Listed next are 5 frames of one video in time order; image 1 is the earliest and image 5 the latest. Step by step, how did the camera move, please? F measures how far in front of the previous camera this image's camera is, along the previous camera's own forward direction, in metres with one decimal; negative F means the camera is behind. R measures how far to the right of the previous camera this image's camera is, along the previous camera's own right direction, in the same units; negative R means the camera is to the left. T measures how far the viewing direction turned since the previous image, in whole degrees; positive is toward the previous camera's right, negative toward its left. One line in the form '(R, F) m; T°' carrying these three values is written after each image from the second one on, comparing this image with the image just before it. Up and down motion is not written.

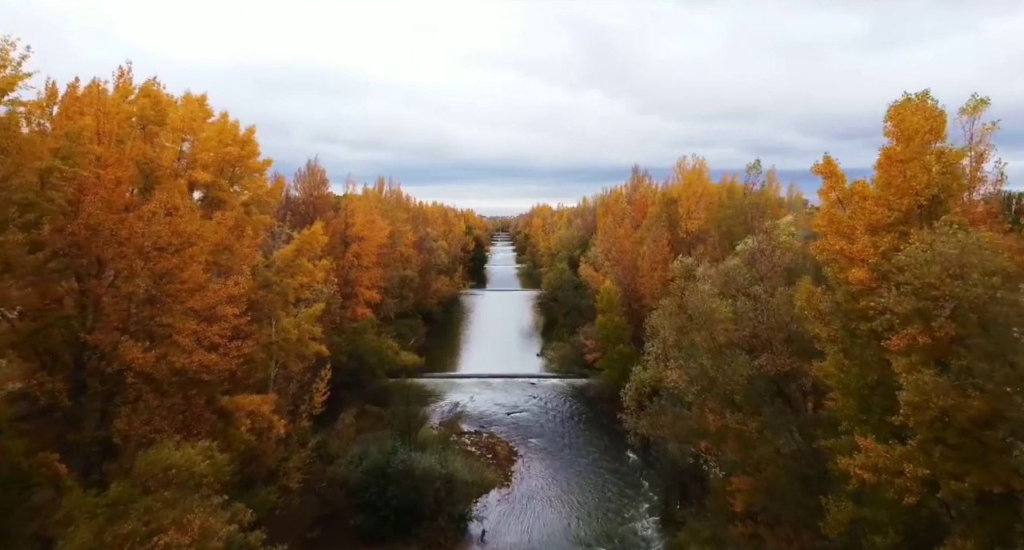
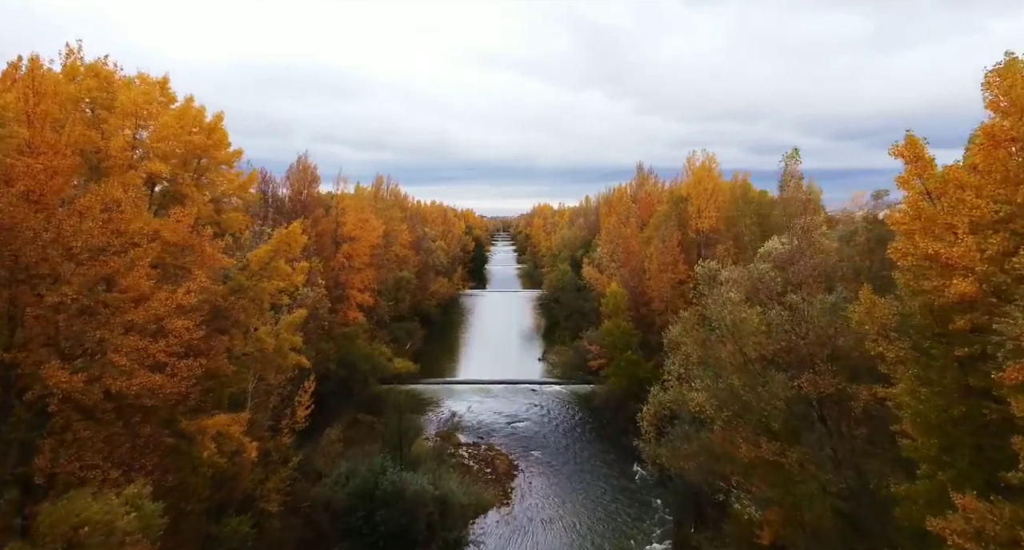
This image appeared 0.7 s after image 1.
(0.0, +1.8) m; 0°
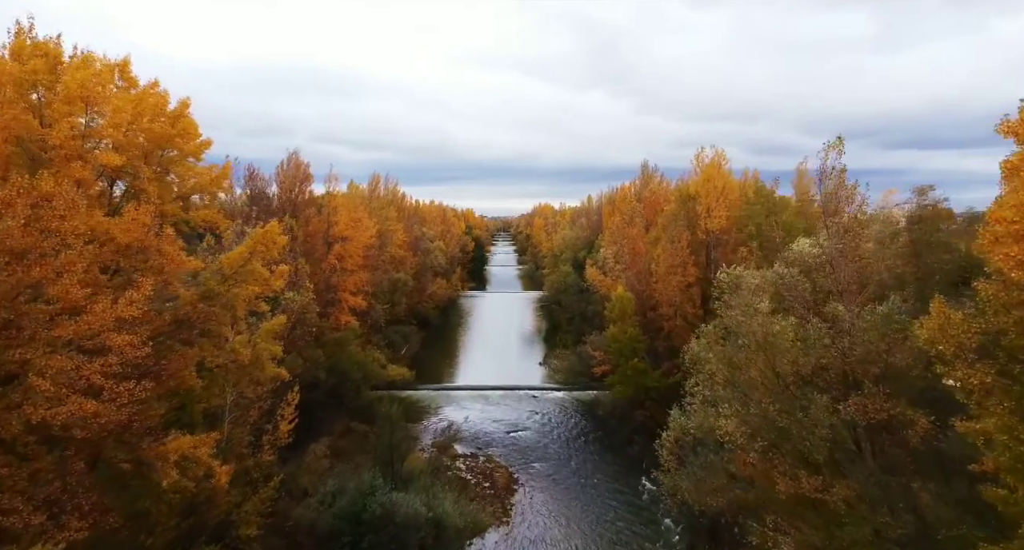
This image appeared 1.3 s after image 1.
(0.0, +1.6) m; 0°
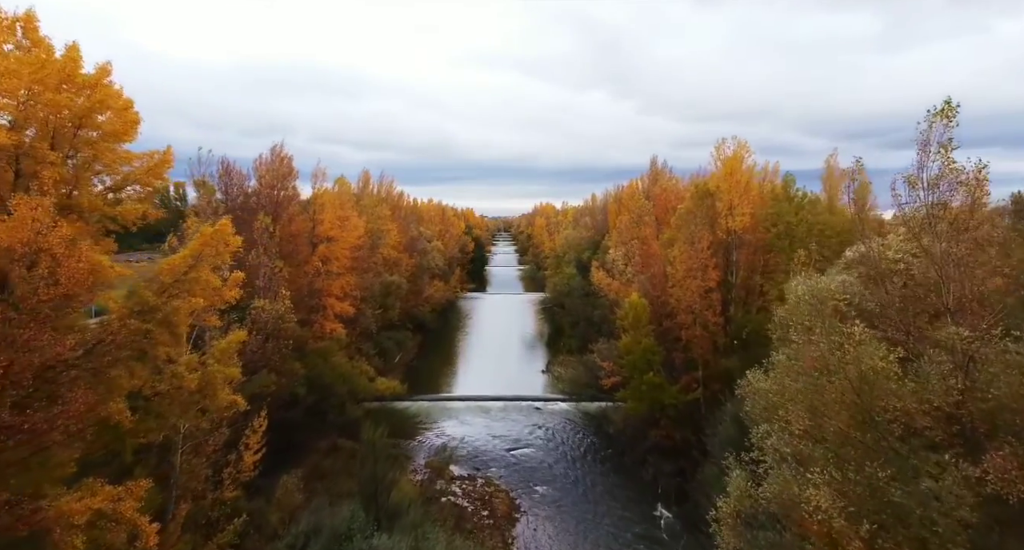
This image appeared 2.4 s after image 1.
(0.0, +2.7) m; 0°
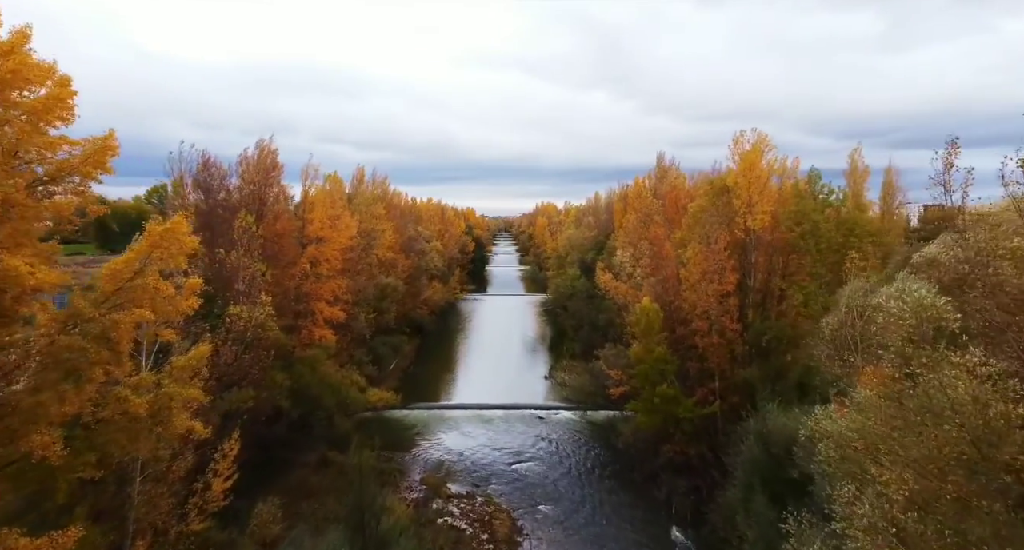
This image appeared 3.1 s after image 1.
(0.0, +1.9) m; 0°
